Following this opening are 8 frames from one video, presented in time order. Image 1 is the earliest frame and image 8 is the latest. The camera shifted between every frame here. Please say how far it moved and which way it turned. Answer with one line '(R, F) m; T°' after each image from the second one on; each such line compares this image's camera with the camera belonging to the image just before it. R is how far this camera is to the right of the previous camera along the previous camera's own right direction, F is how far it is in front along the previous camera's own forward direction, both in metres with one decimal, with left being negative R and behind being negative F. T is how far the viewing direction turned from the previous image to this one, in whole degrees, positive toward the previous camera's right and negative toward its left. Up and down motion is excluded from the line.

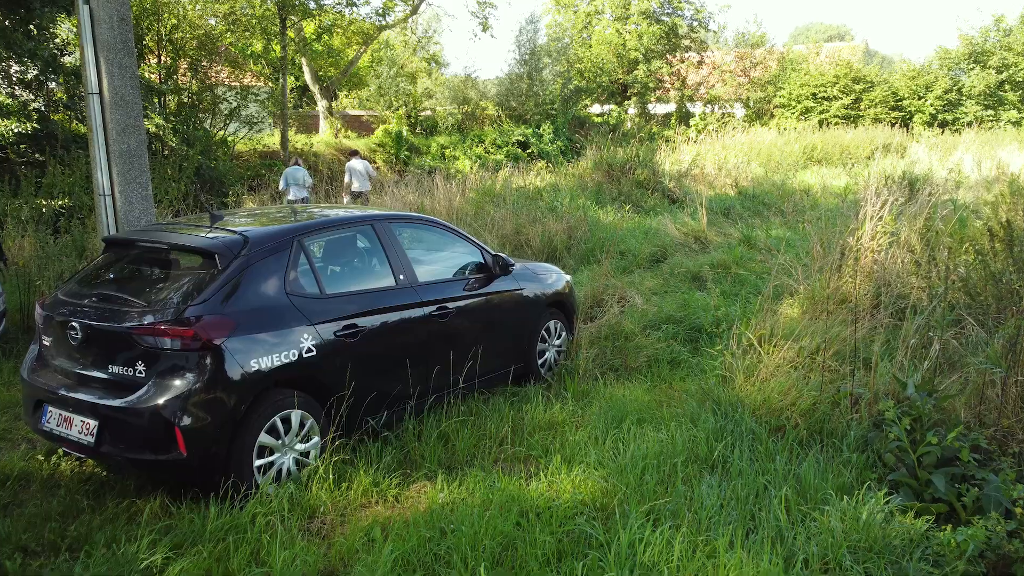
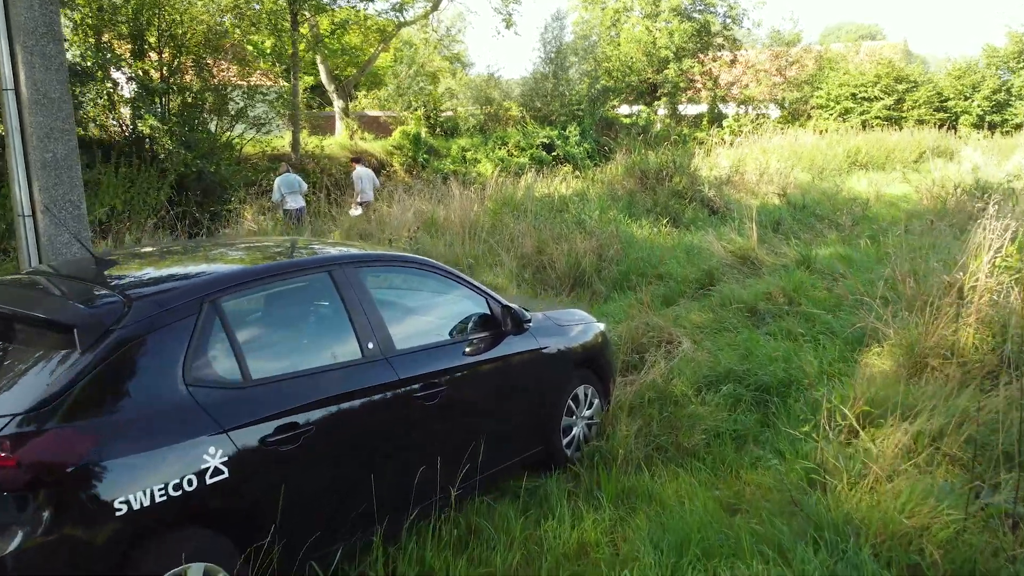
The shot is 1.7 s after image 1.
(0.0, +1.1) m; -2°
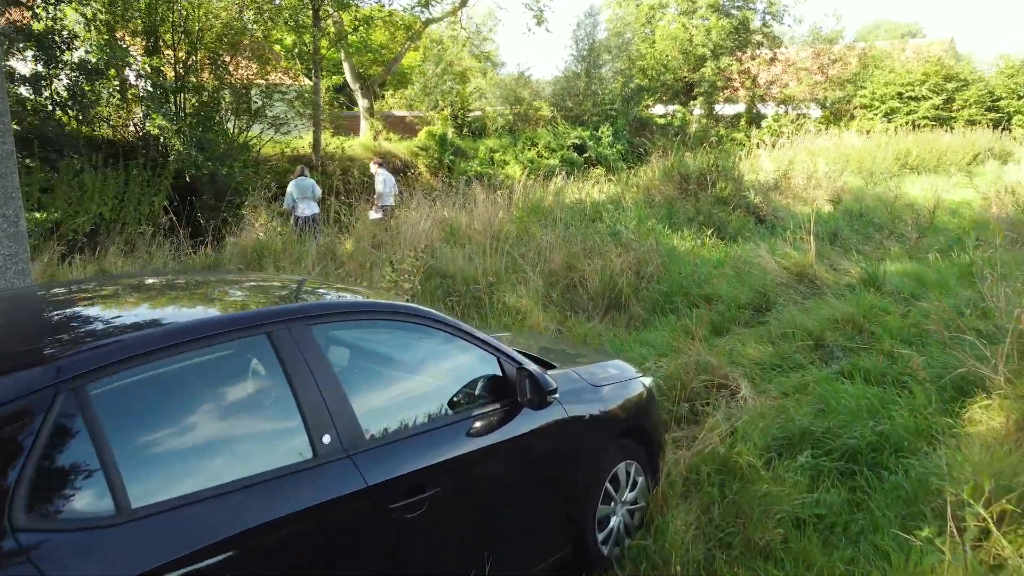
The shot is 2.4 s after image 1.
(0.0, +0.8) m; -2°
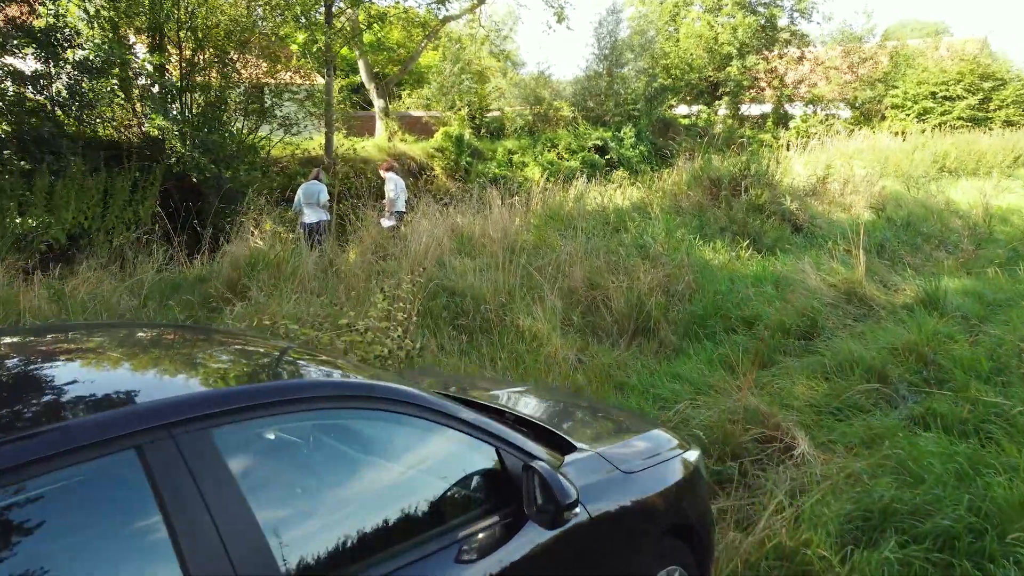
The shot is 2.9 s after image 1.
(0.0, +0.7) m; -1°
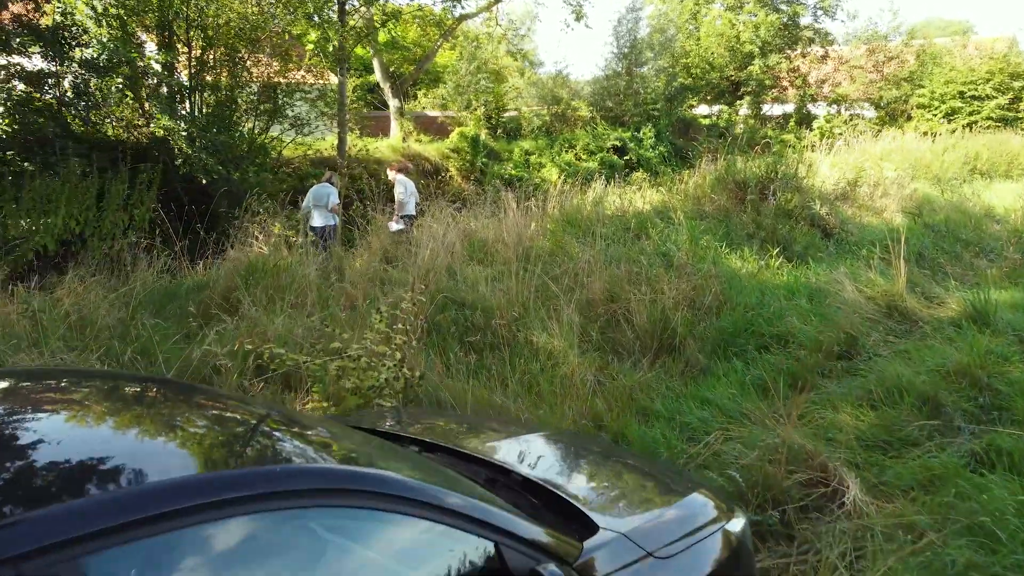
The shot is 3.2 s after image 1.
(0.0, +0.4) m; -1°
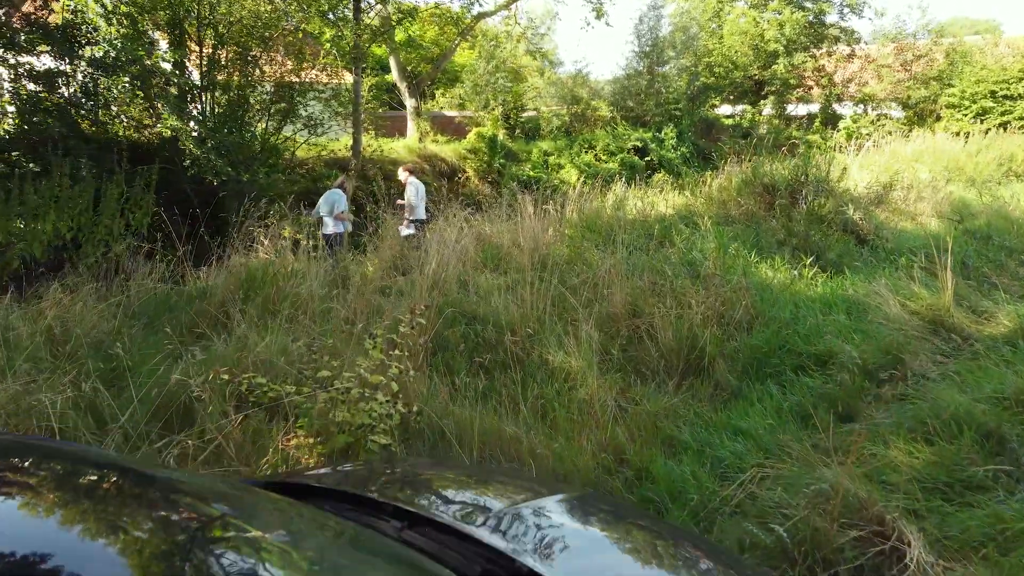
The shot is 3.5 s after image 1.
(0.0, +0.4) m; -1°
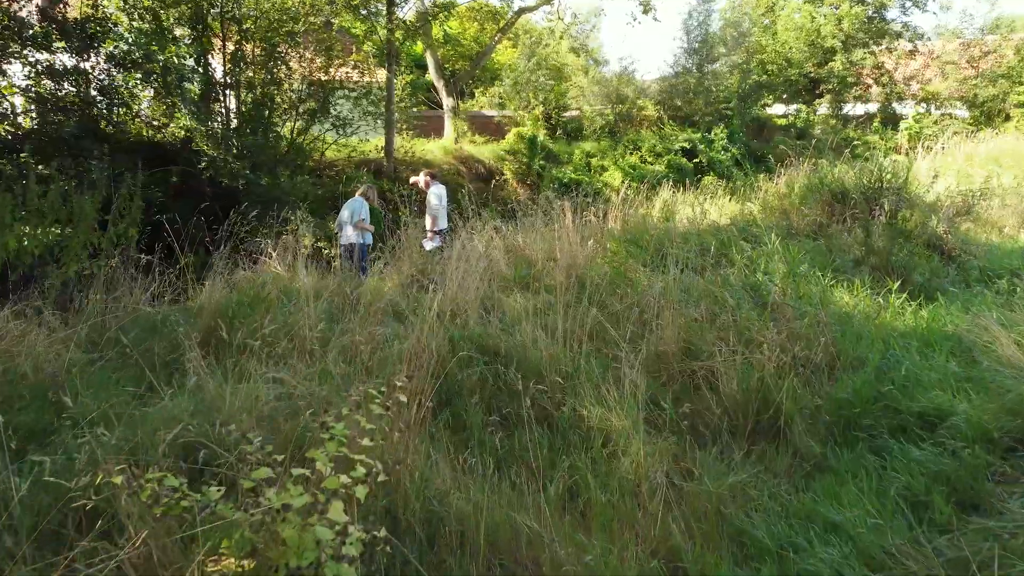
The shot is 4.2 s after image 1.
(+0.1, +0.9) m; -3°
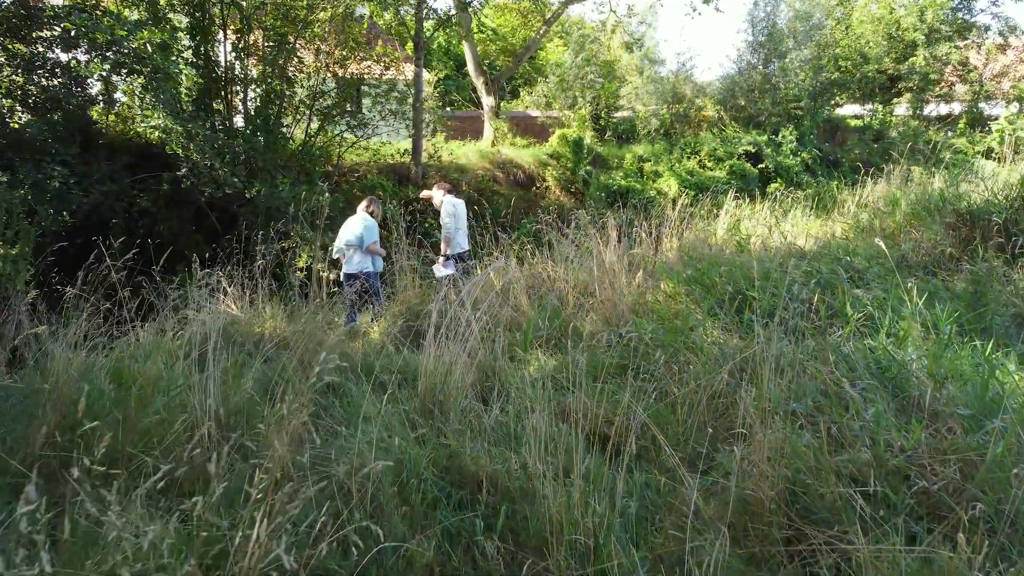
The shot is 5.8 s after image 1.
(+0.2, +1.7) m; -4°
